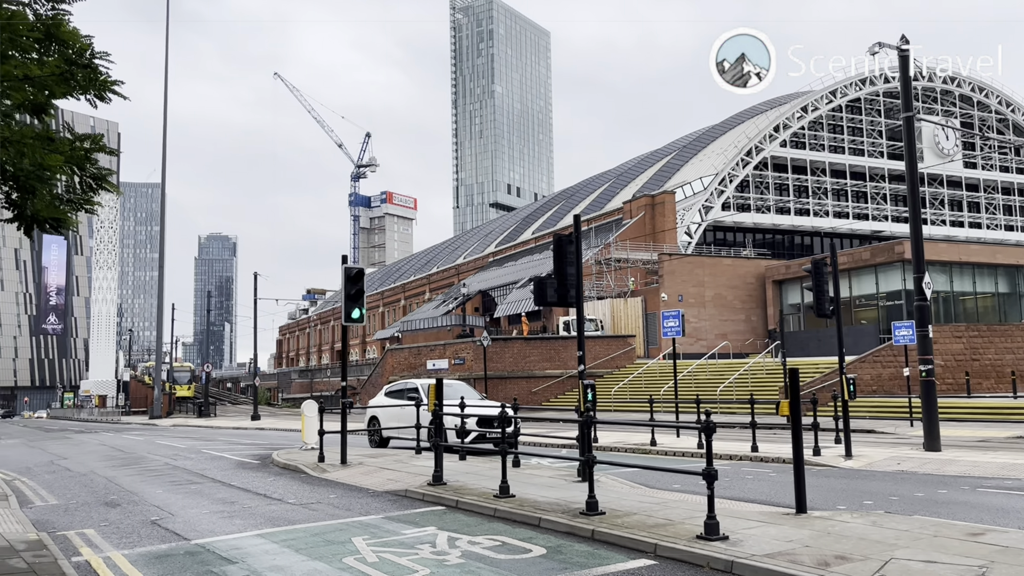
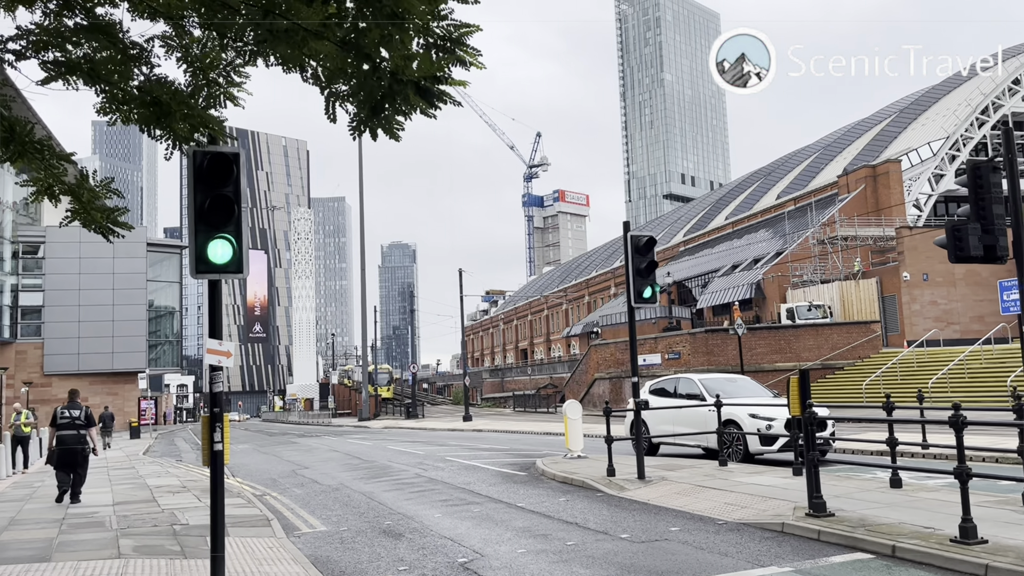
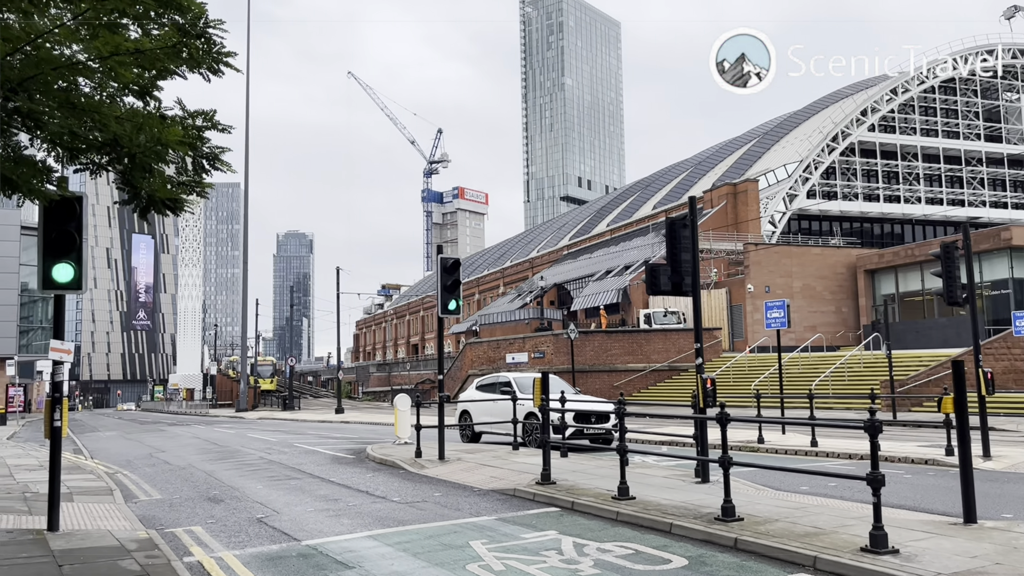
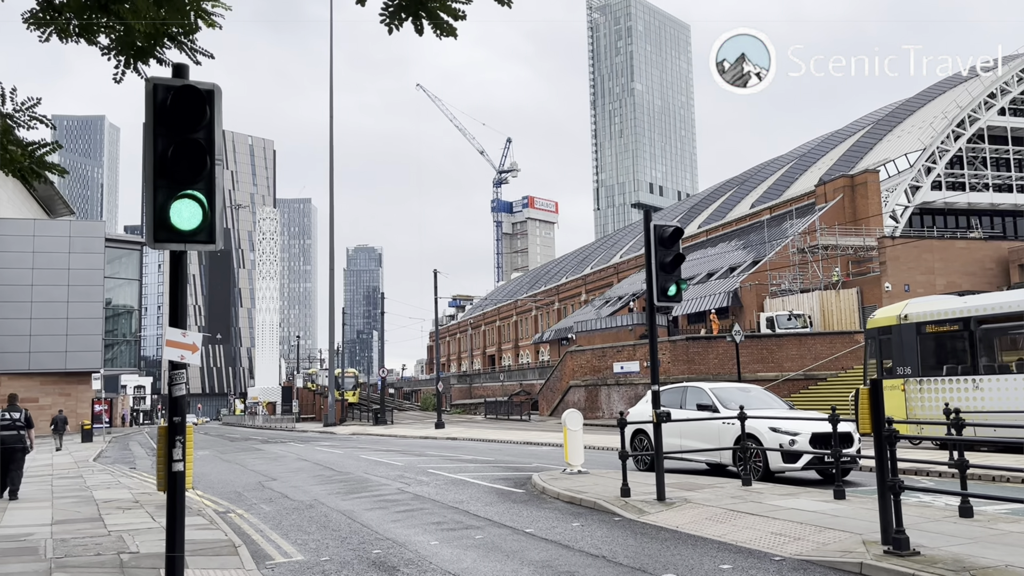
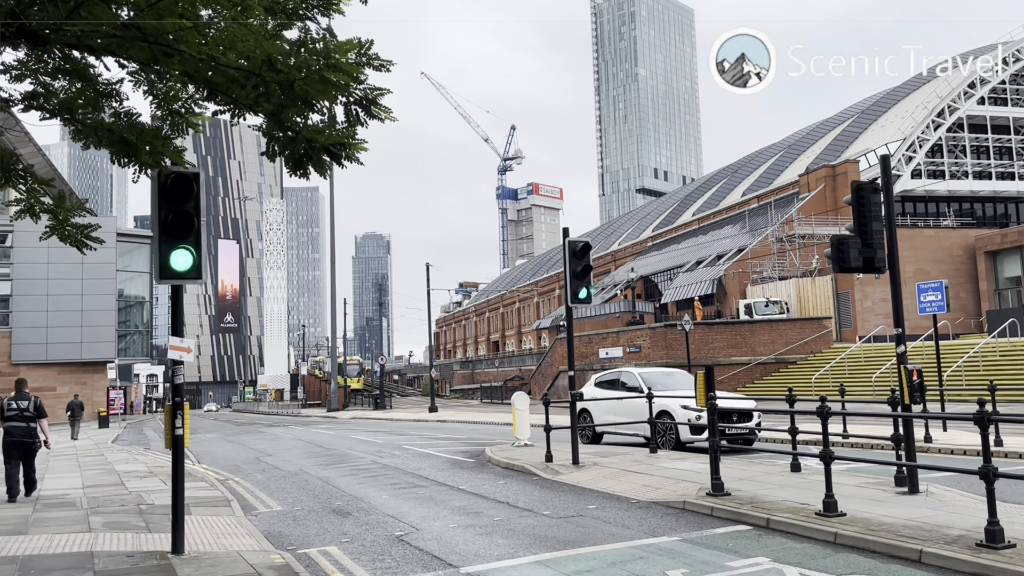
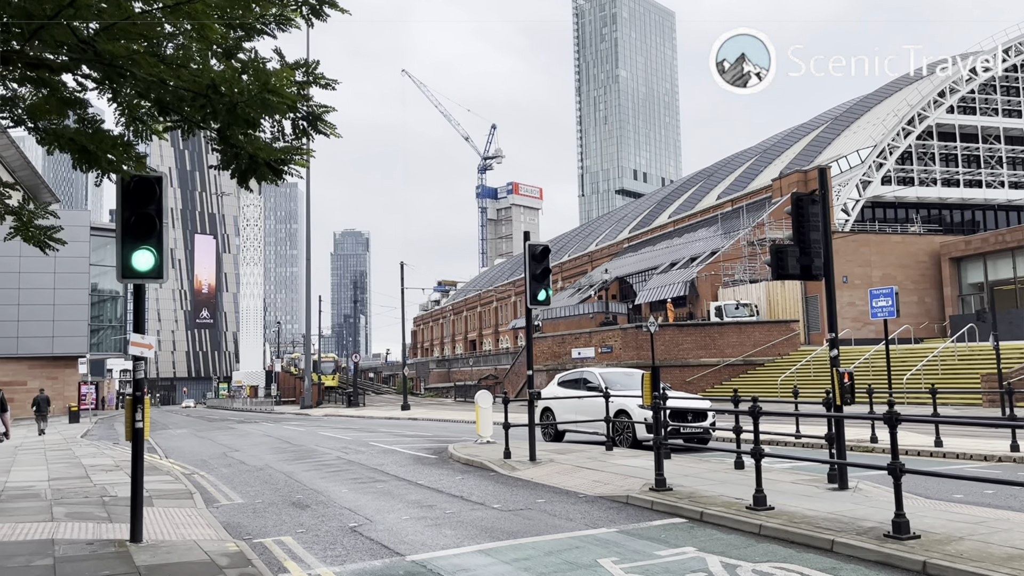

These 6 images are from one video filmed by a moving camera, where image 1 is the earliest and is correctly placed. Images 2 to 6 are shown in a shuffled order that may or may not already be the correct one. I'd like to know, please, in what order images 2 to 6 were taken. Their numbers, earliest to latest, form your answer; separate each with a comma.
3, 6, 5, 2, 4
